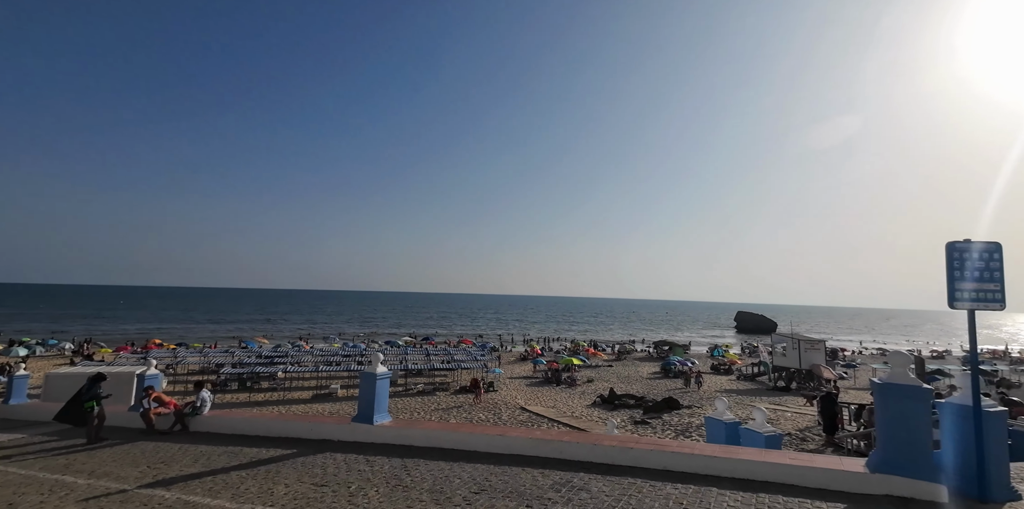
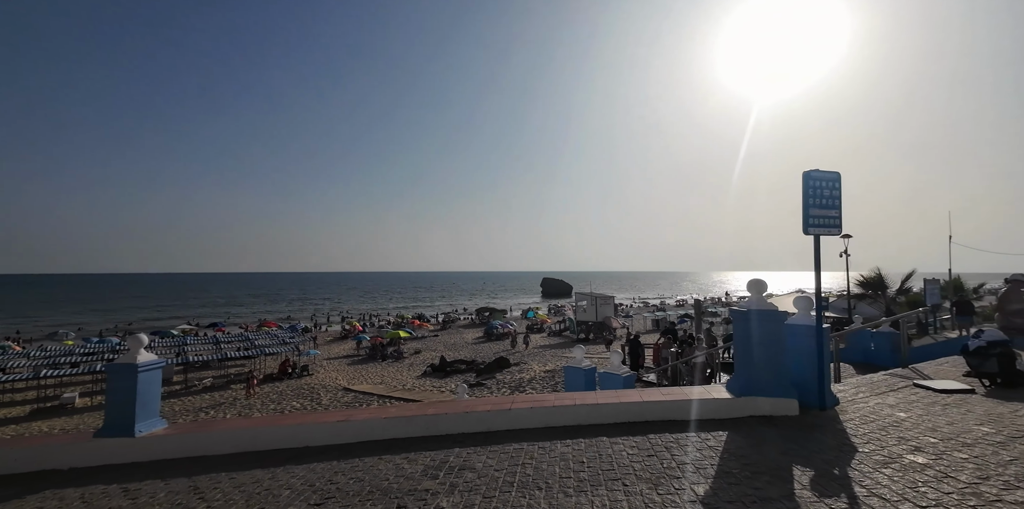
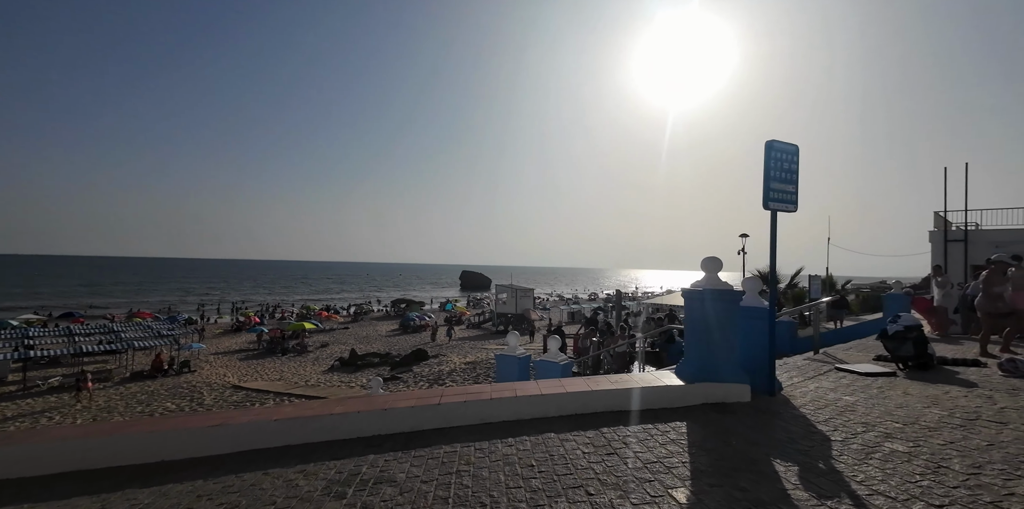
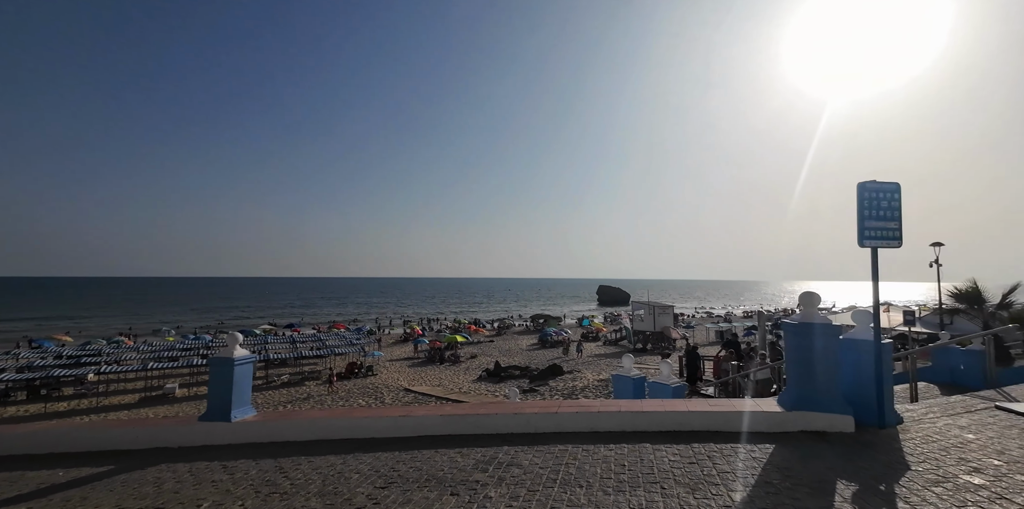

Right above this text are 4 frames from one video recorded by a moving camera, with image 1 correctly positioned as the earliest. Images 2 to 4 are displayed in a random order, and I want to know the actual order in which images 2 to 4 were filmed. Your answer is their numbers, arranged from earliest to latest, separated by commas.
4, 2, 3
